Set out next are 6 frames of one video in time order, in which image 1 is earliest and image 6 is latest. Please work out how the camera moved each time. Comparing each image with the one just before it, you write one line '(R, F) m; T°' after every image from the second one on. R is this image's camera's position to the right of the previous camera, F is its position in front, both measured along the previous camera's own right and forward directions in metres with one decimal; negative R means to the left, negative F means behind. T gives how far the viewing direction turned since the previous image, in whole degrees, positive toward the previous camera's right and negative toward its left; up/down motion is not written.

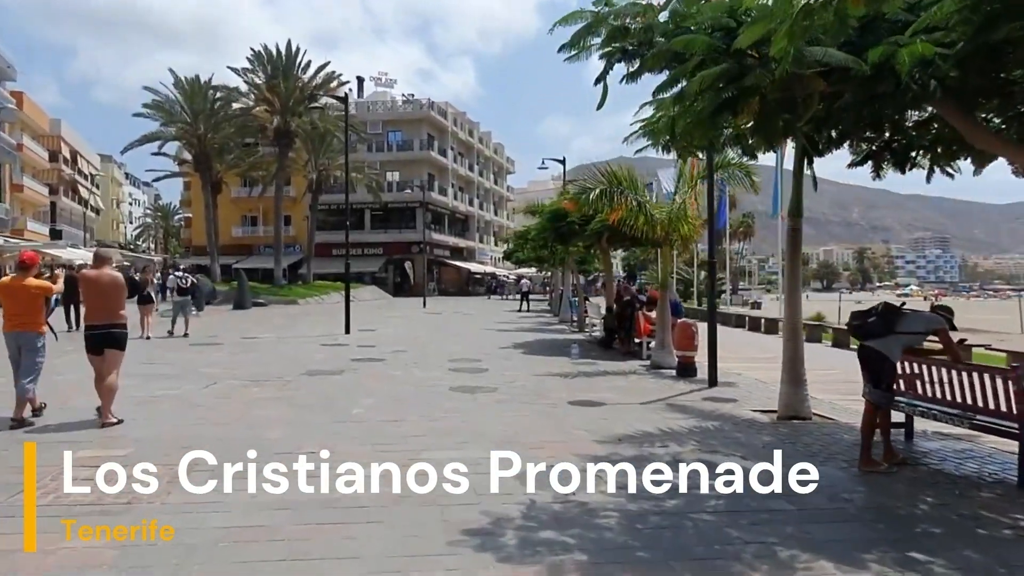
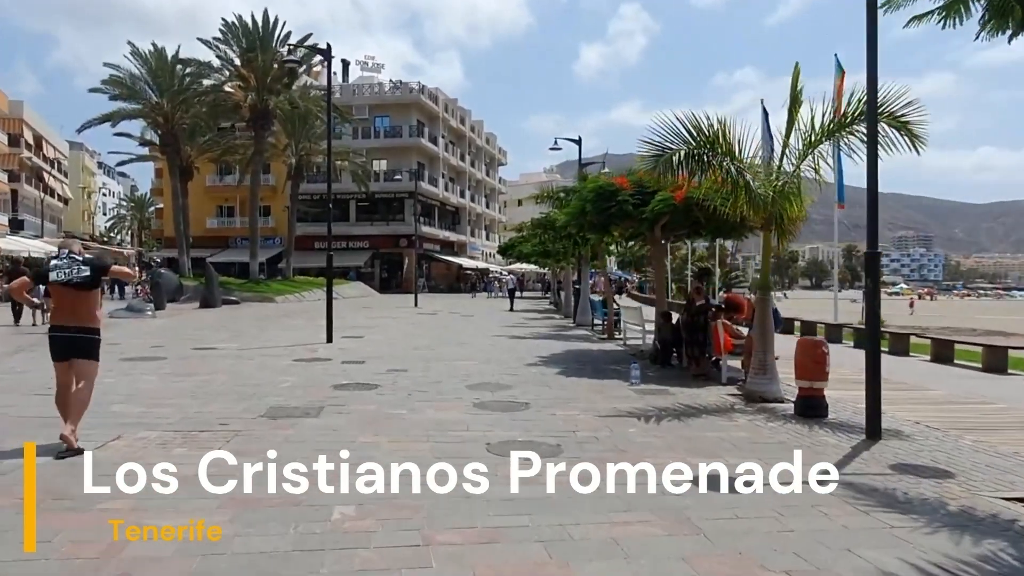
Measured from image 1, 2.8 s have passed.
(-0.9, +4.0) m; +1°
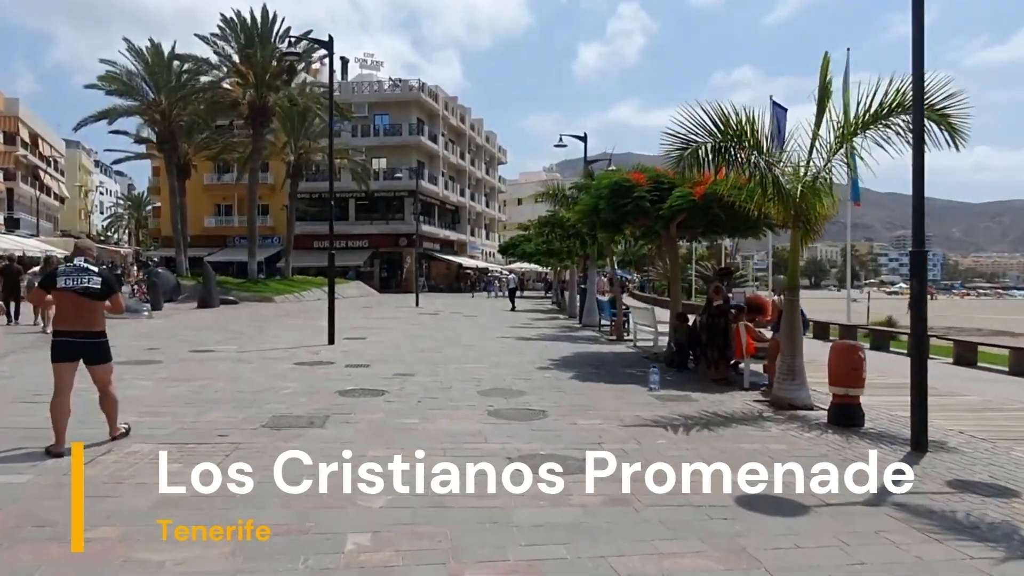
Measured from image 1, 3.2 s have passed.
(-0.2, +0.5) m; 0°
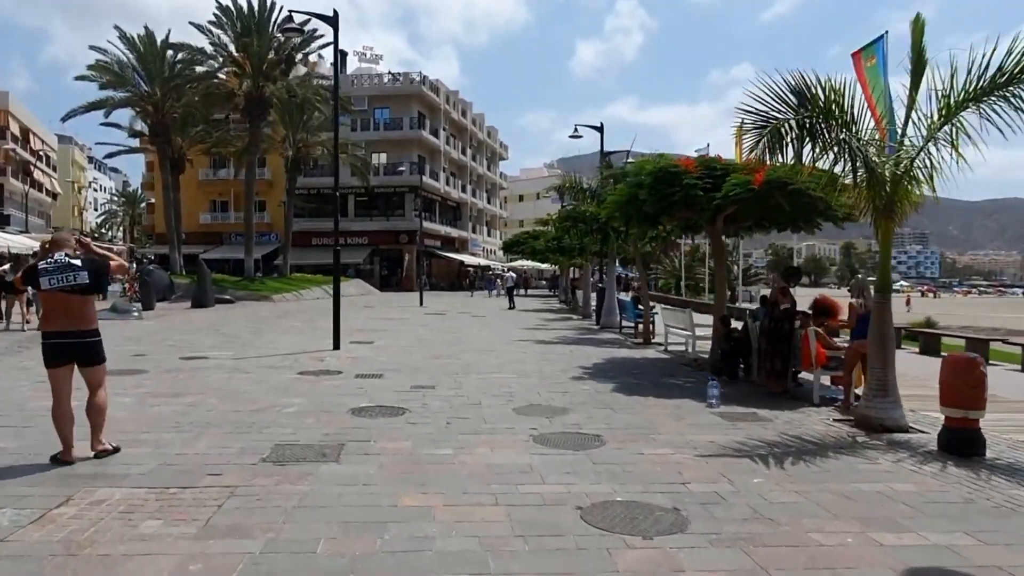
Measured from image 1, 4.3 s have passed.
(-0.5, +1.5) m; 0°
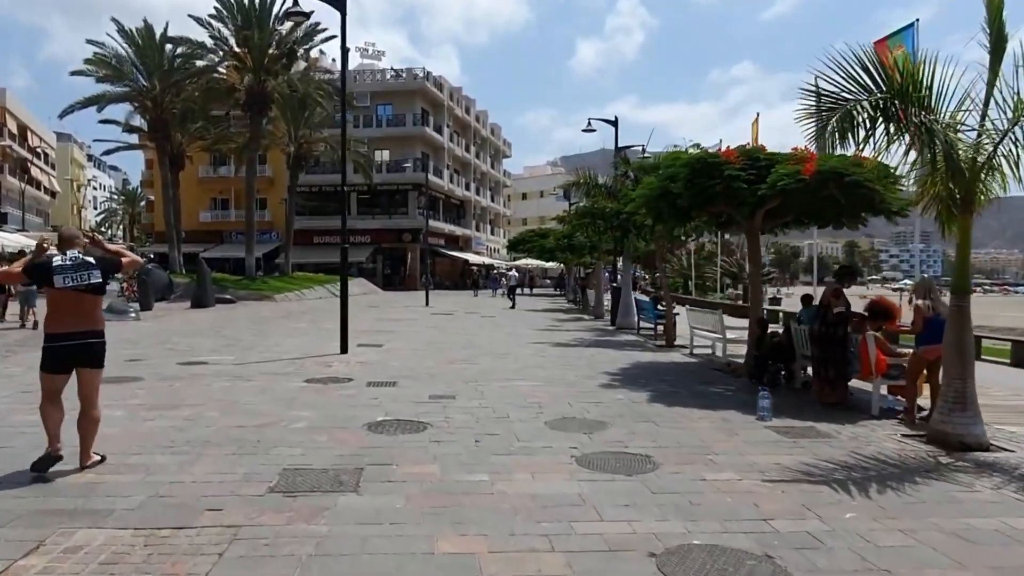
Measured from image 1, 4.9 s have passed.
(-0.4, +0.9) m; 0°
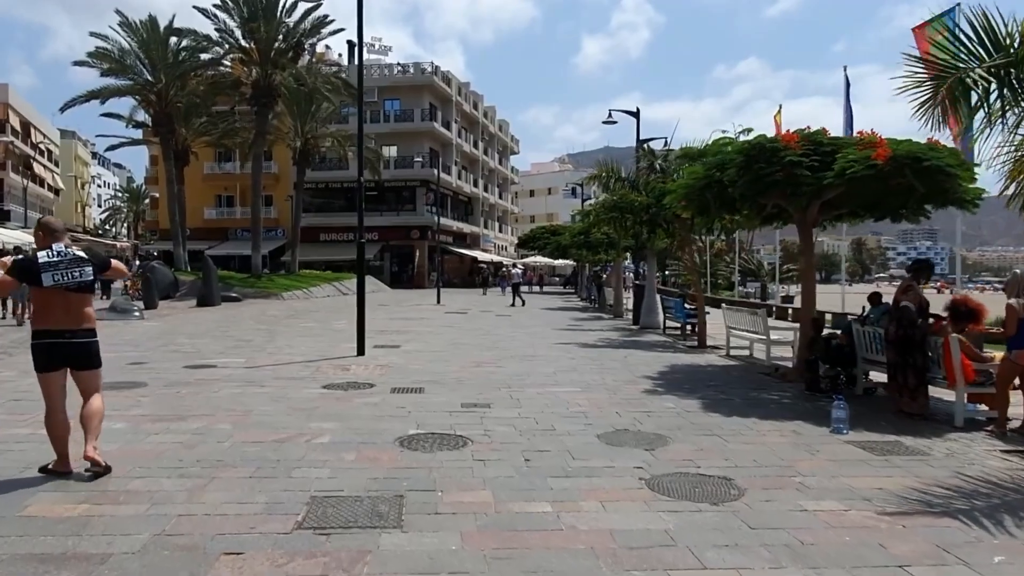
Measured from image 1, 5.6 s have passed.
(-0.4, +0.9) m; 0°
